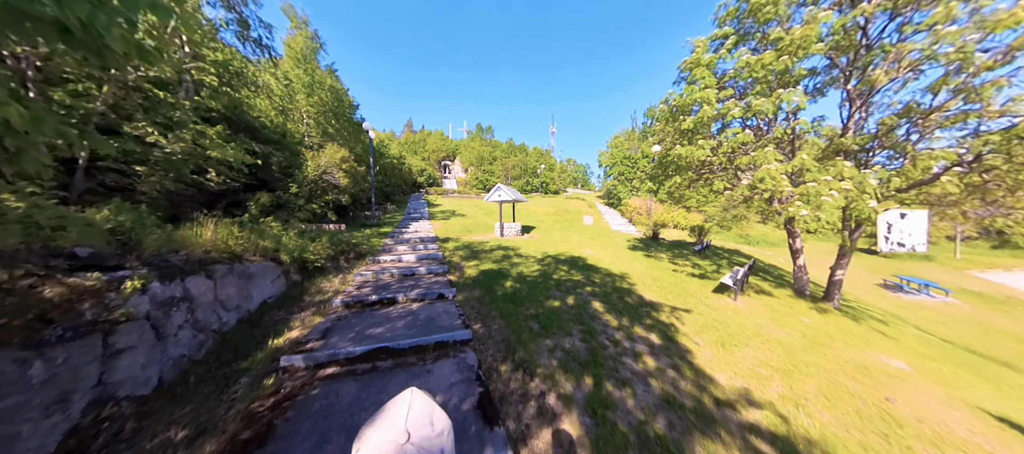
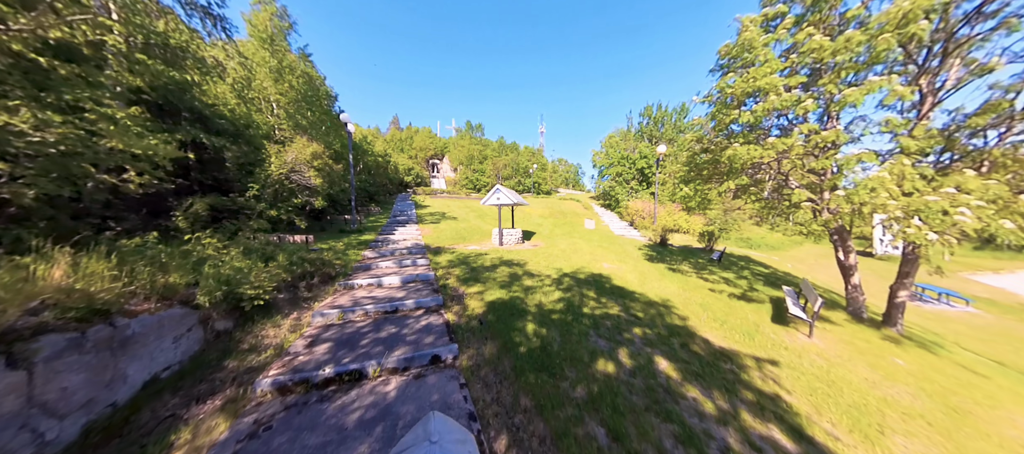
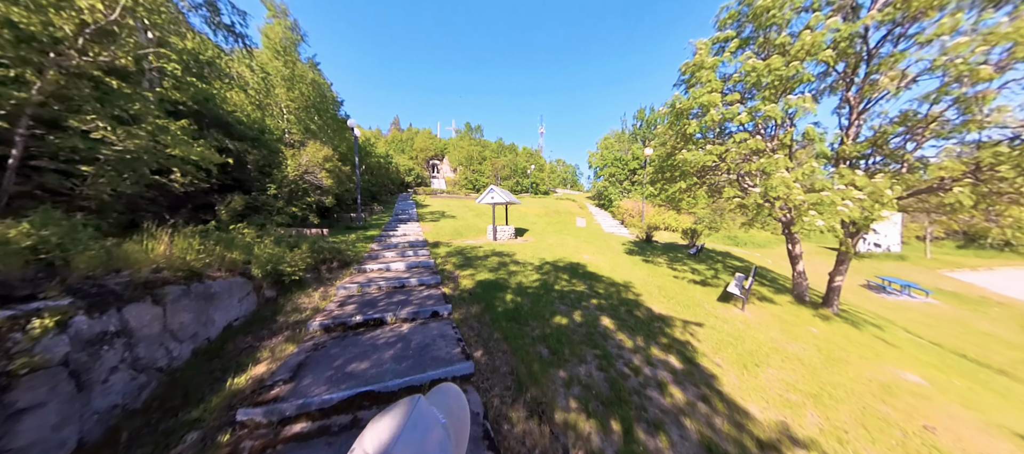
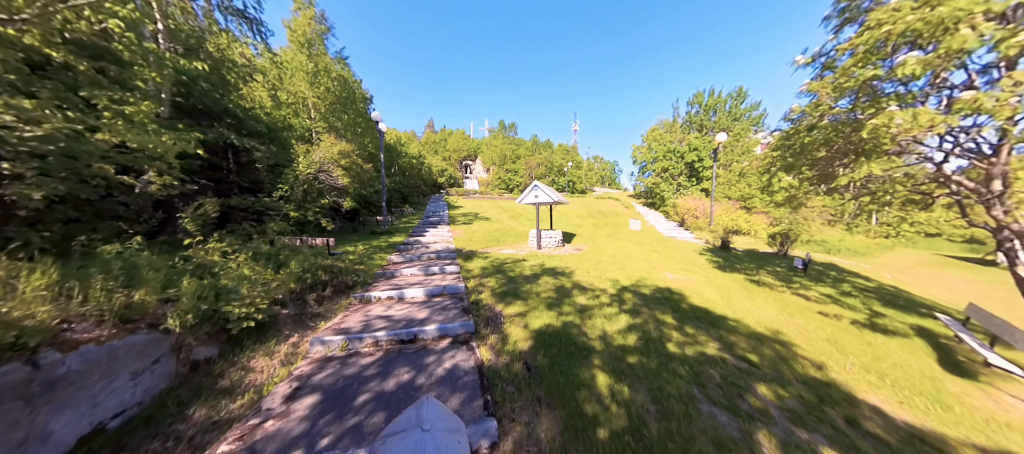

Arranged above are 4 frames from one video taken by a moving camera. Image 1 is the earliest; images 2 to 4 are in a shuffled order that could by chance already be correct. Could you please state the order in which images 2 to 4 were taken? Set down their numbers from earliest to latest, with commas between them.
3, 2, 4
